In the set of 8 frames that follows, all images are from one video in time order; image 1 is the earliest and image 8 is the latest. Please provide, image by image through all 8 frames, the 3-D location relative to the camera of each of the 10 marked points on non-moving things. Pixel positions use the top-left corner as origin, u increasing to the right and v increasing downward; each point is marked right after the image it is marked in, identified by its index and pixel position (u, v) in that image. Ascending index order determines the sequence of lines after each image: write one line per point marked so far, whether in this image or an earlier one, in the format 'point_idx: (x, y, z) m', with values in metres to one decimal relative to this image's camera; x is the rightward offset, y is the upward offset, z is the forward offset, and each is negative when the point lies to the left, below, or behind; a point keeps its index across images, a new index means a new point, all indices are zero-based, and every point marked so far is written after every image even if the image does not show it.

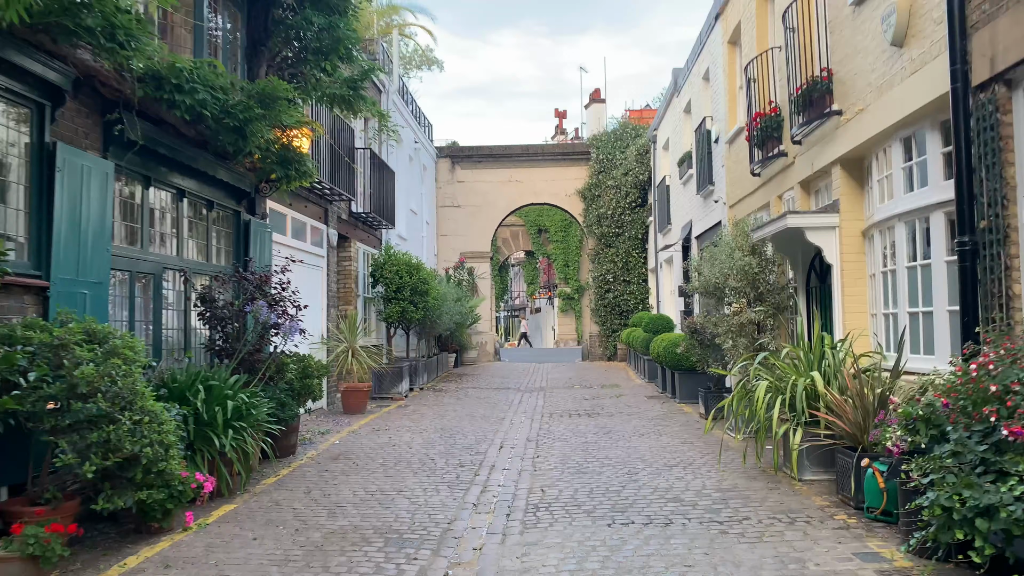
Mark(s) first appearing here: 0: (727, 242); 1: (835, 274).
0: (+2.1, +0.5, +8.2) m
1: (+2.6, +0.1, +6.6) m
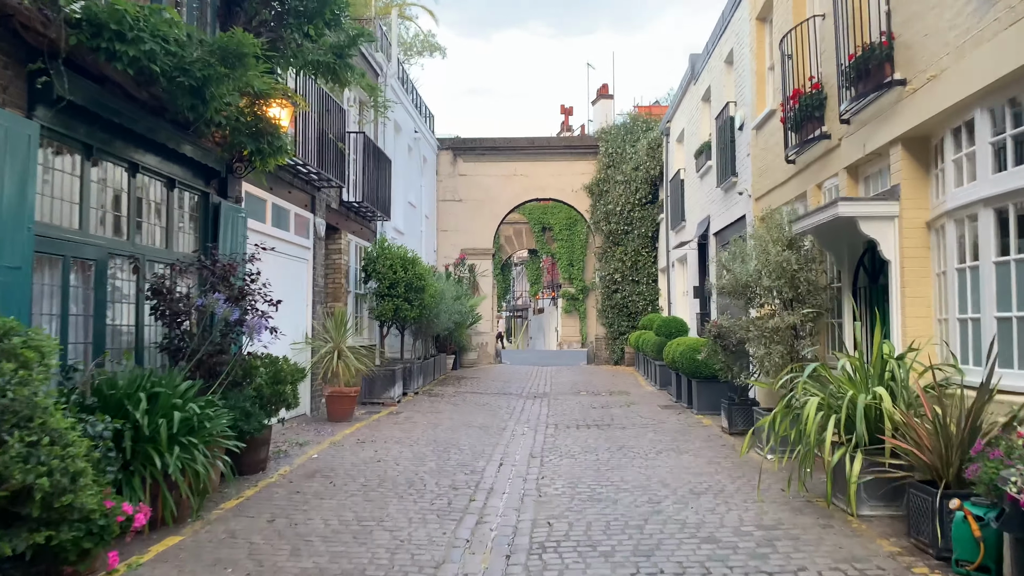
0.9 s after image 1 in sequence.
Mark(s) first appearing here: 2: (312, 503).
0: (+2.2, +0.5, +7.2) m
1: (+2.6, +0.1, +5.7) m
2: (-1.4, -1.5, +5.6) m
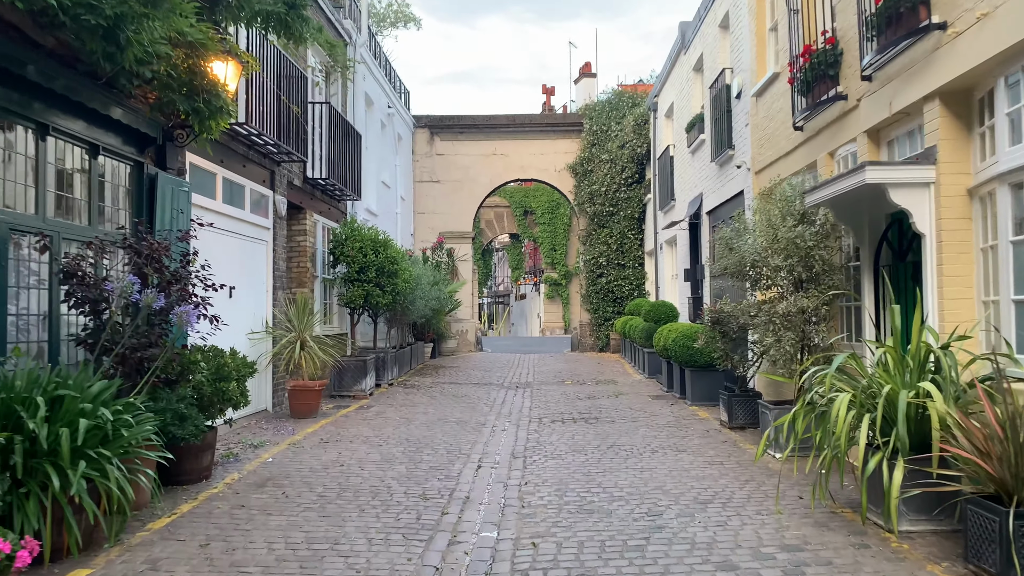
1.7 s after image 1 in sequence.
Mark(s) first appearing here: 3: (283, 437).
0: (+2.0, +0.6, +6.5) m
1: (+2.5, +0.3, +4.9) m
2: (-1.5, -1.4, +4.8) m
3: (-2.1, -1.4, +7.5) m
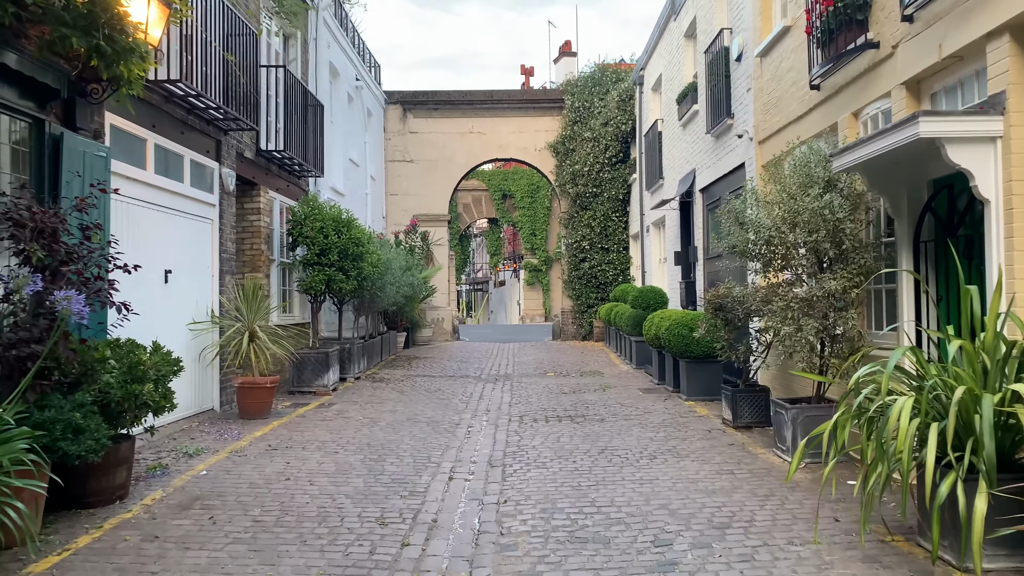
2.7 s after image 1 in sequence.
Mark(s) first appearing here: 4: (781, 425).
0: (+1.8, +0.8, +5.6) m
1: (+2.4, +0.4, +4.1) m
2: (-1.6, -1.3, +3.9) m
3: (-2.3, -1.2, +6.5) m
4: (+1.9, -1.0, +5.7) m
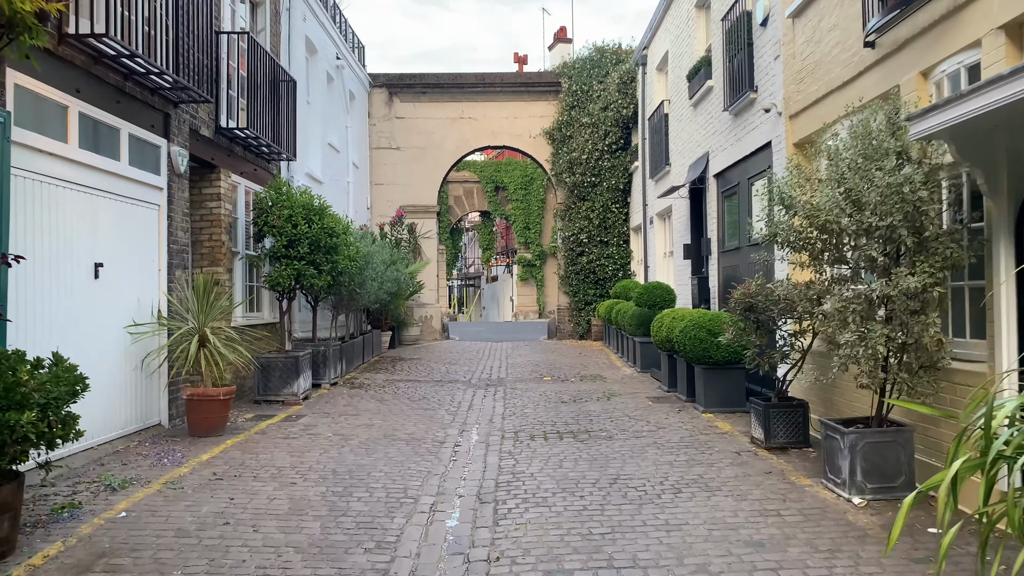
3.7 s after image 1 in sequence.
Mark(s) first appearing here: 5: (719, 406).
0: (+1.8, +0.8, +4.5) m
1: (+2.4, +0.4, +3.0) m
2: (-1.6, -1.3, +2.8) m
3: (-2.3, -1.2, +5.4) m
4: (+1.8, -0.9, +4.7) m
5: (+1.9, -1.1, +7.5) m
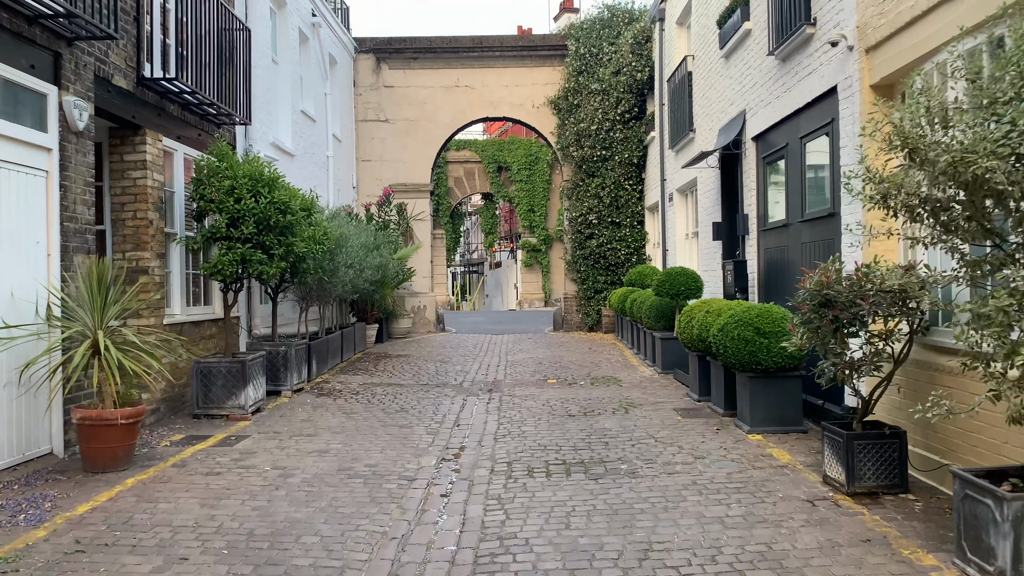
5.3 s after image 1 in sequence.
0: (+1.7, +0.8, +2.9) m
1: (+2.3, +0.4, +1.4) m
2: (-1.7, -1.3, +1.2) m
3: (-2.4, -1.2, +3.9) m
4: (+1.8, -0.9, +3.1) m
5: (+1.8, -1.0, +5.9) m
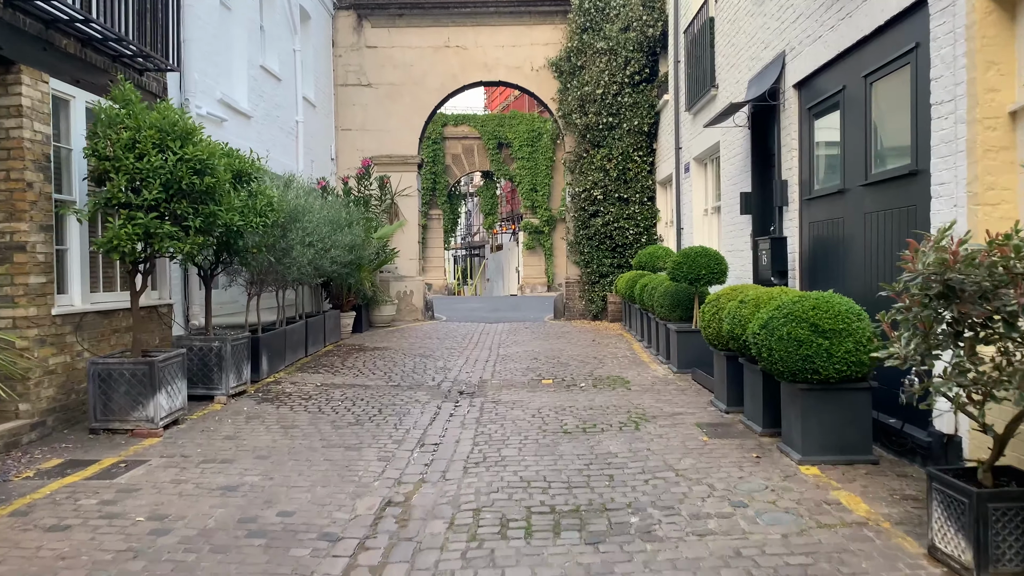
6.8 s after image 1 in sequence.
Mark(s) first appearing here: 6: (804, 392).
0: (+1.6, +0.8, +1.4) m
1: (+2.1, +0.4, -0.1) m
2: (-1.9, -1.3, -0.2) m
3: (-2.5, -1.1, +2.5) m
4: (+1.6, -0.9, +1.6) m
5: (+1.7, -0.9, +4.4) m
6: (+1.6, -0.5, +4.4) m
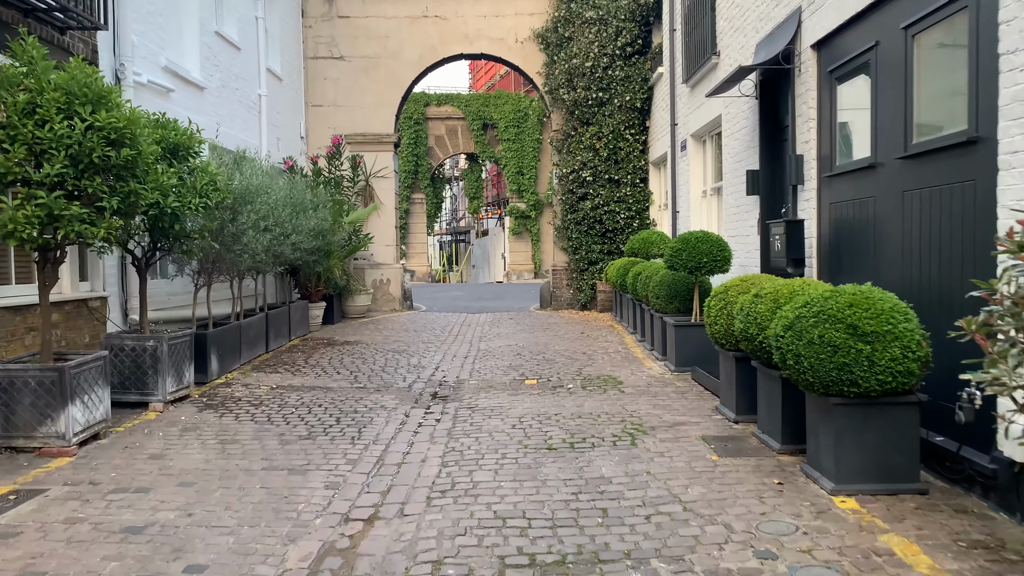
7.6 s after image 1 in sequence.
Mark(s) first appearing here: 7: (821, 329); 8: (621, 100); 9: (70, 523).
0: (+1.5, +0.8, +0.6) m
1: (+2.0, +0.3, -0.9) m
2: (-2.0, -1.3, -1.0) m
3: (-2.6, -1.1, +1.6) m
4: (+1.5, -0.9, +0.9) m
5: (+1.6, -0.9, +3.6) m
6: (+1.4, -0.5, +3.6) m
7: (+1.3, -0.2, +3.4) m
8: (+1.6, +2.6, +11.6) m
9: (-1.9, -1.0, +3.6) m
